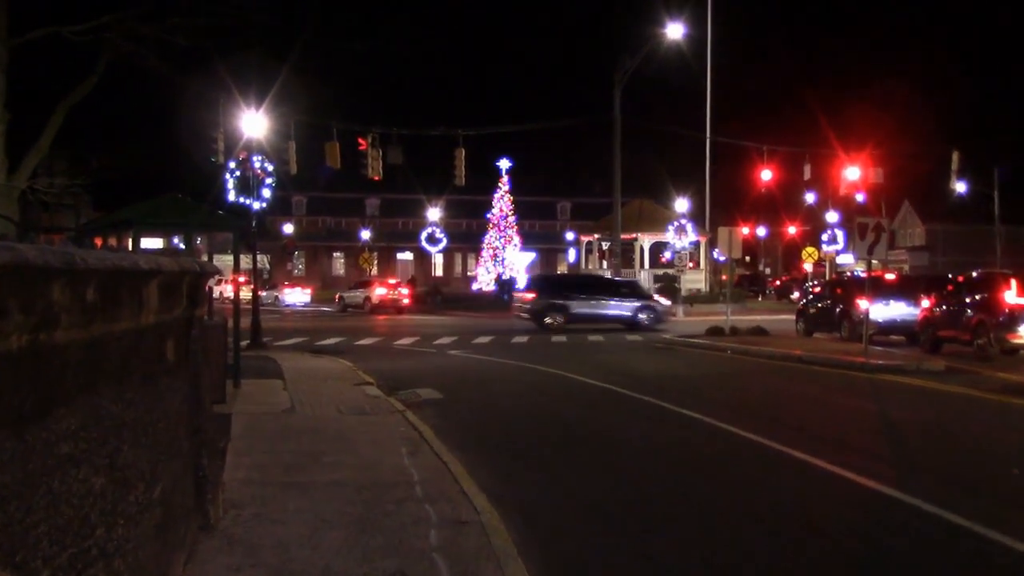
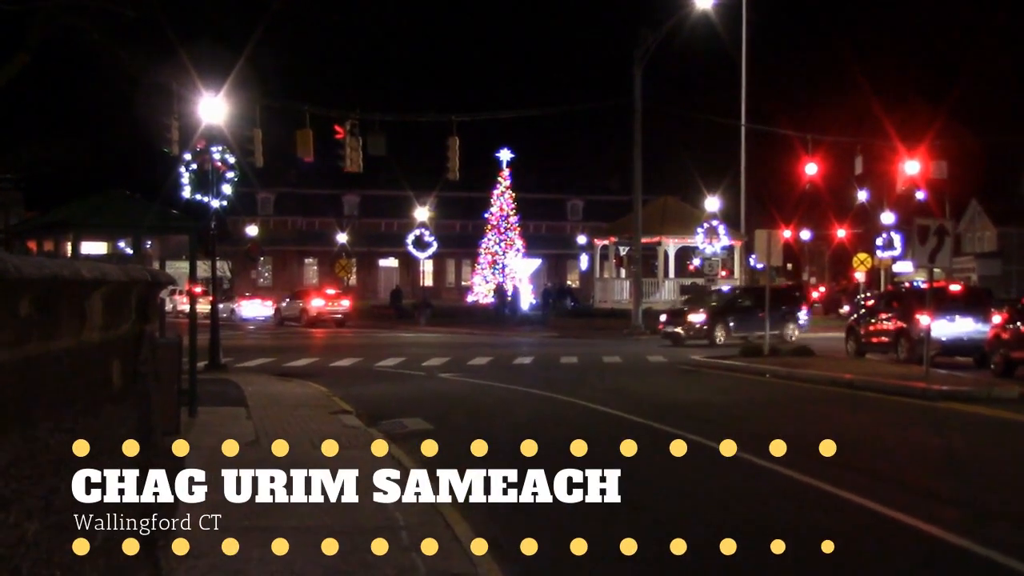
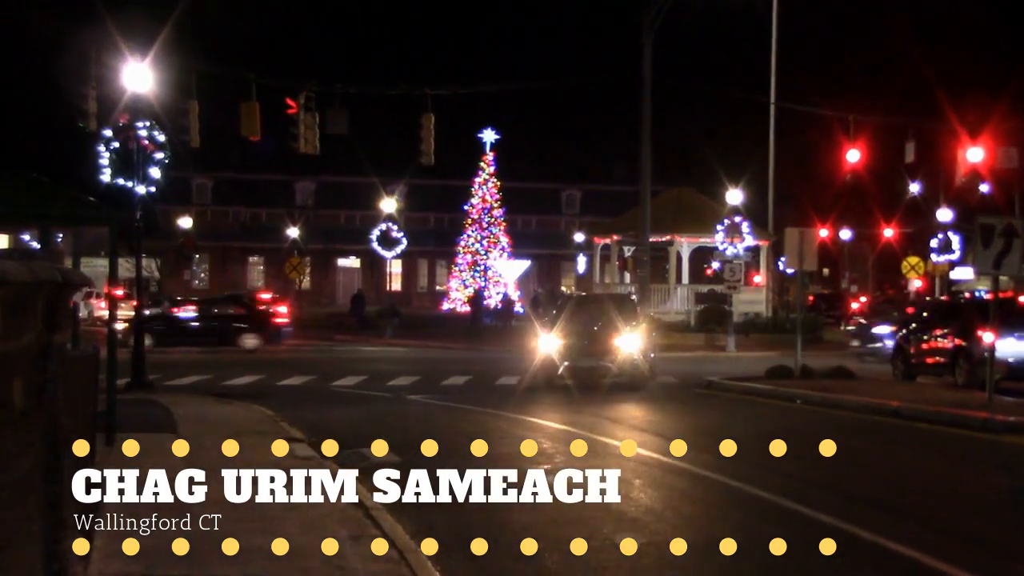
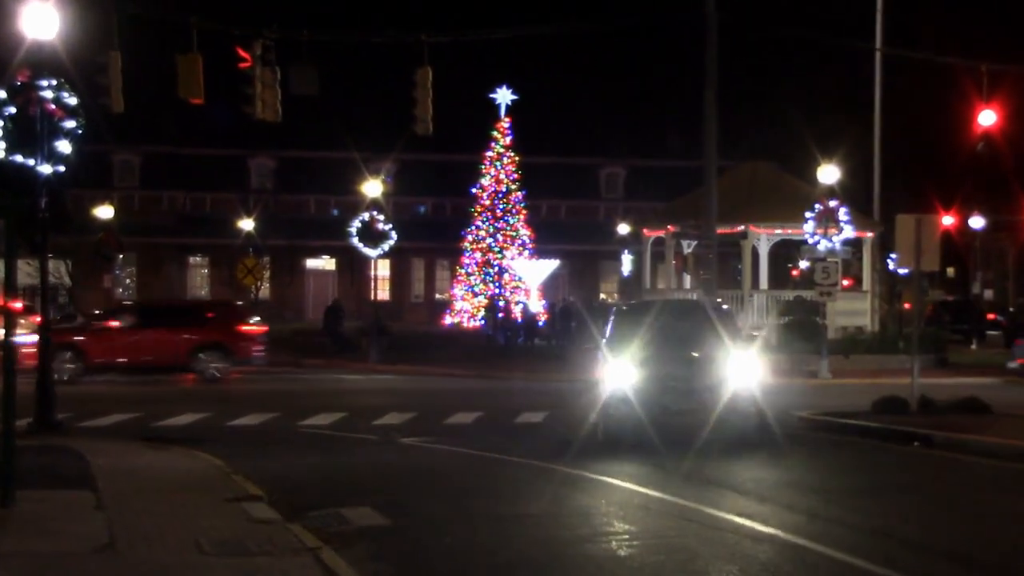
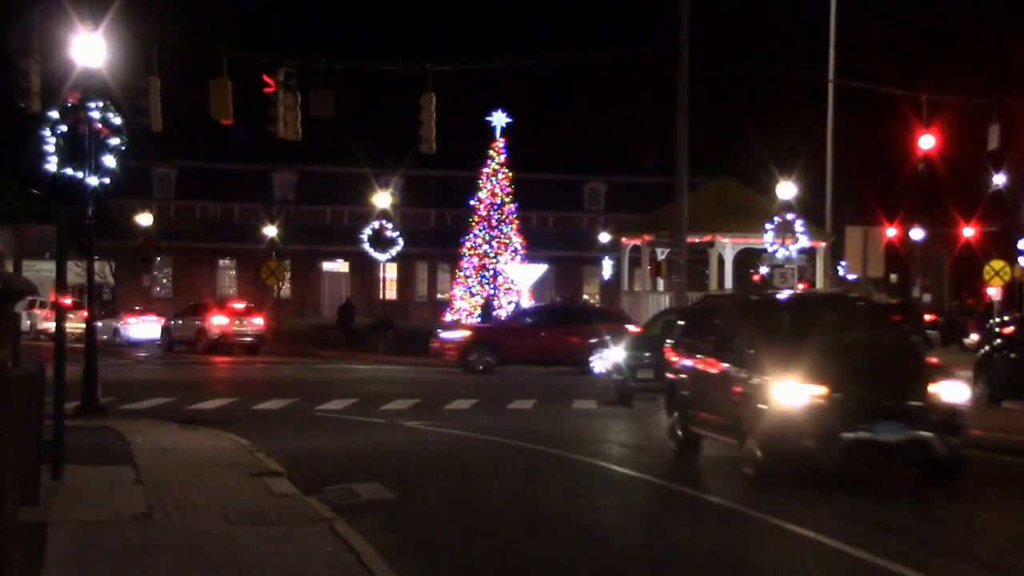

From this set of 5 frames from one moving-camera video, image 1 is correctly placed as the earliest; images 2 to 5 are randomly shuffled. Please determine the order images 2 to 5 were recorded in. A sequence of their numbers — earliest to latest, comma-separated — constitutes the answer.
2, 3, 5, 4
